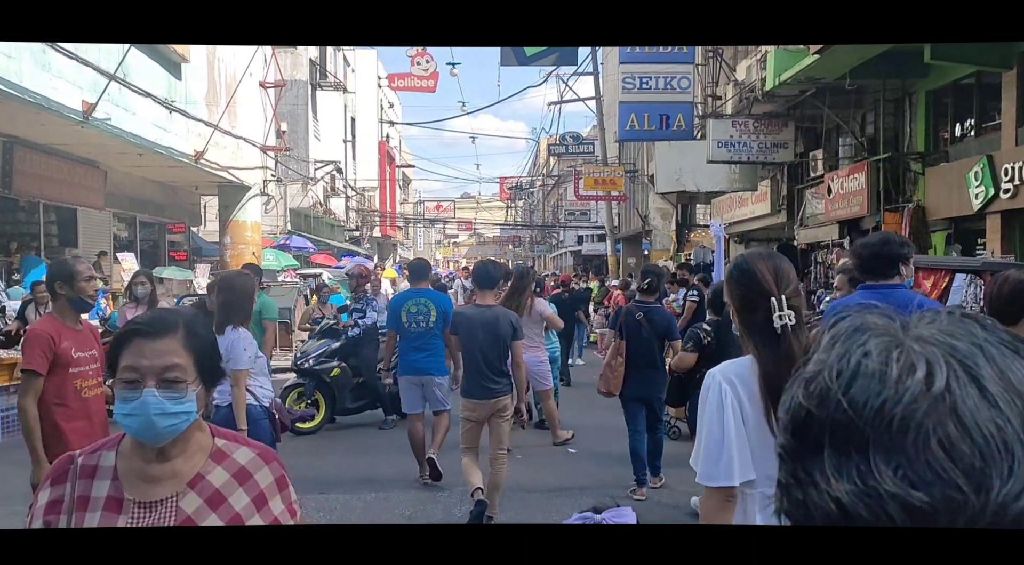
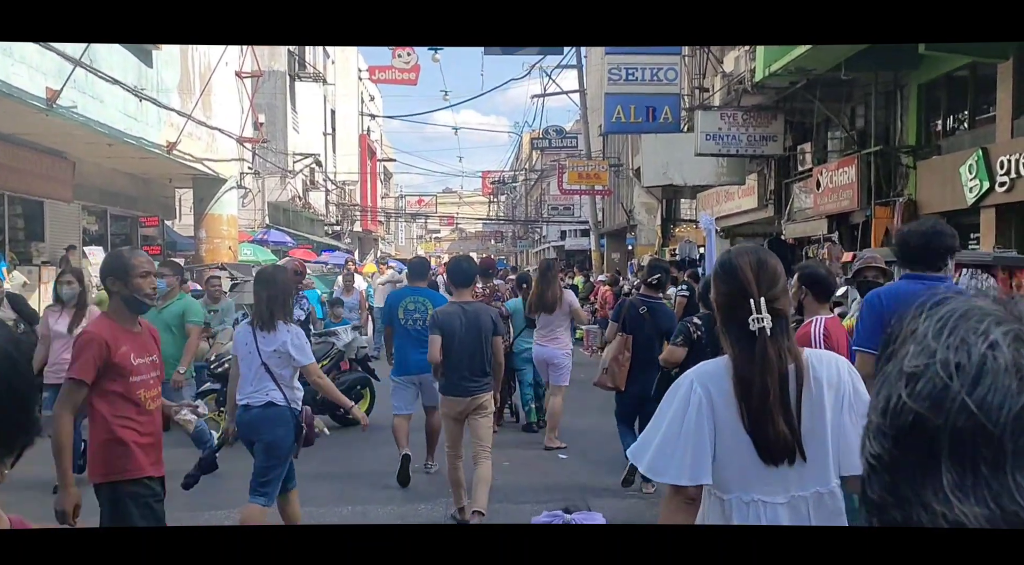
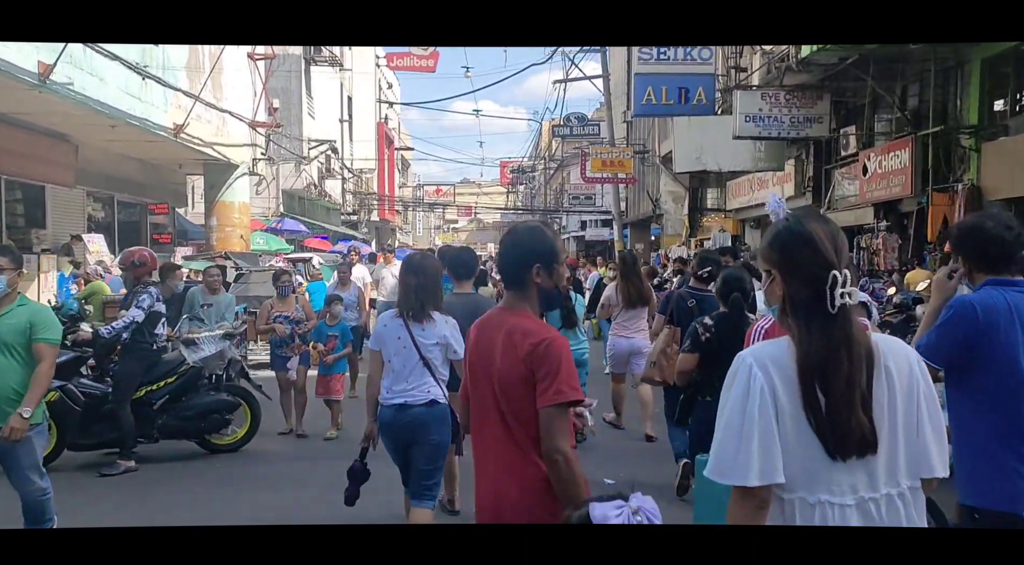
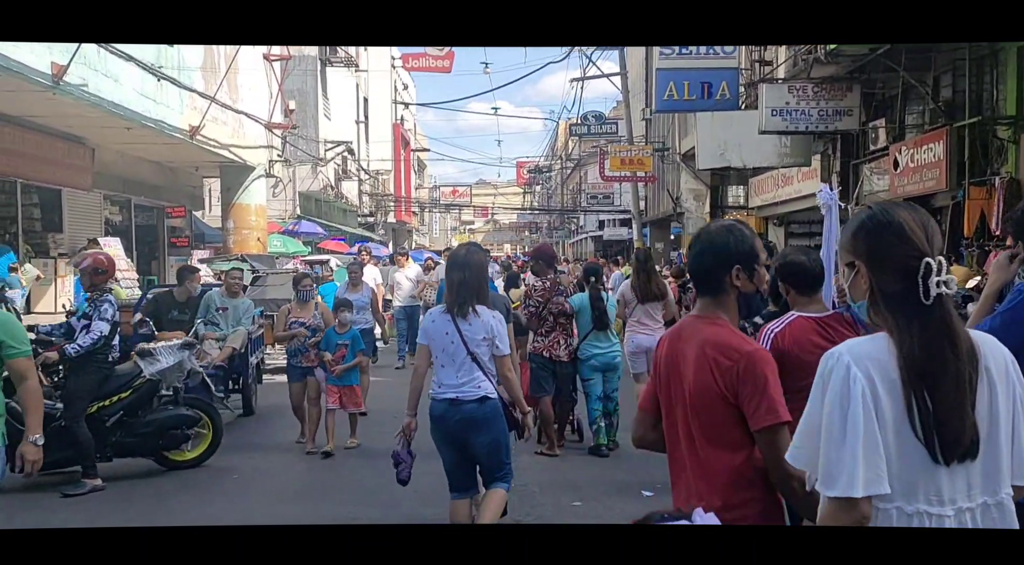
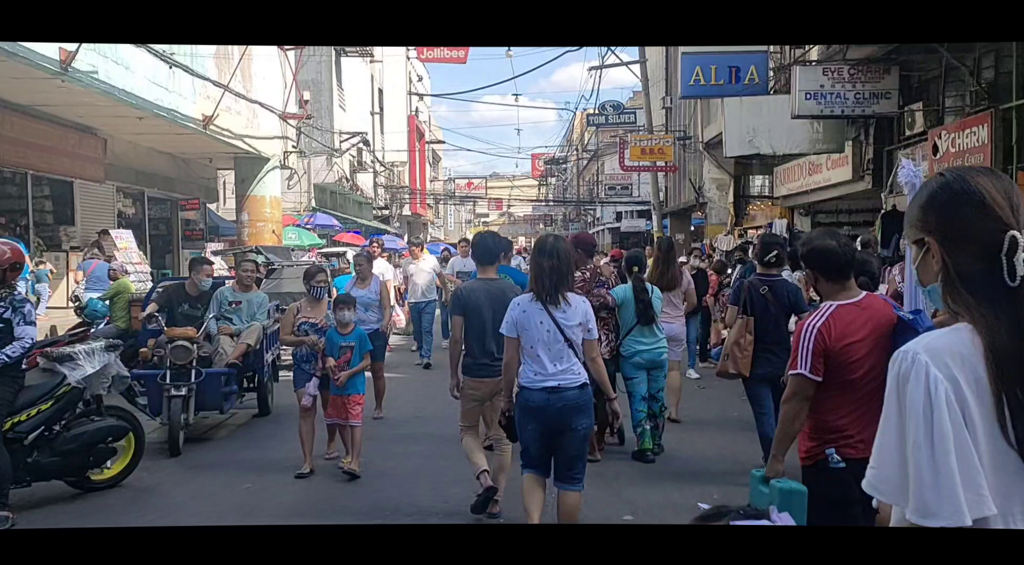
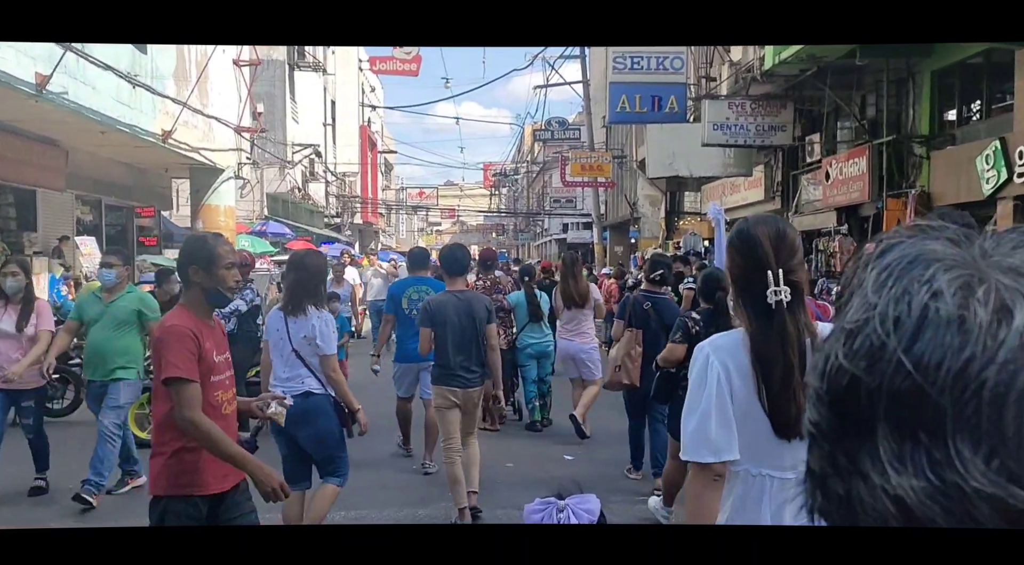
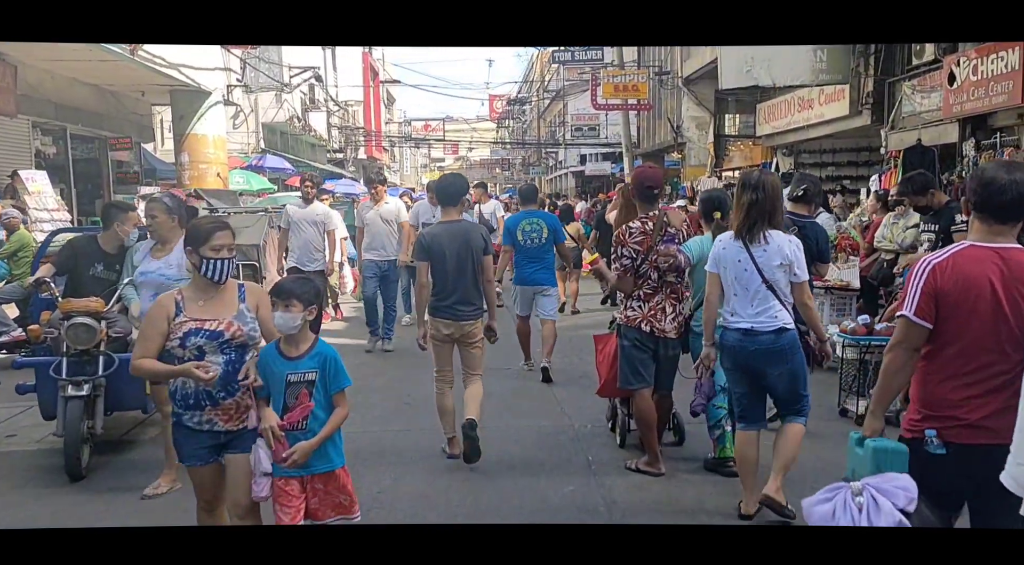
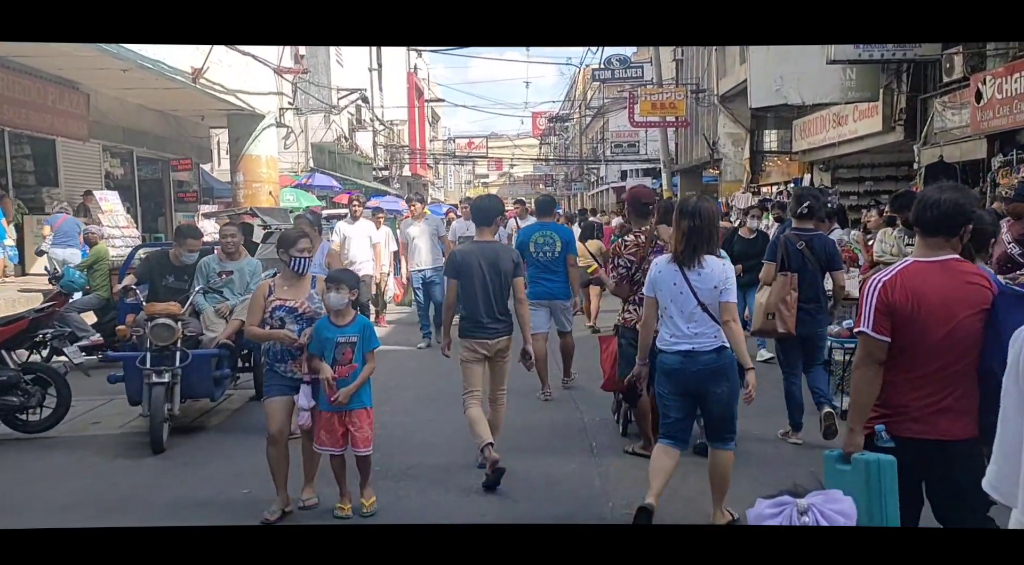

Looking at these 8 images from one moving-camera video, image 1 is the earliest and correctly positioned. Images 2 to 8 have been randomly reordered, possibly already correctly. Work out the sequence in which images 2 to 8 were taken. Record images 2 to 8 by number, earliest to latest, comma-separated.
2, 6, 3, 4, 5, 8, 7
